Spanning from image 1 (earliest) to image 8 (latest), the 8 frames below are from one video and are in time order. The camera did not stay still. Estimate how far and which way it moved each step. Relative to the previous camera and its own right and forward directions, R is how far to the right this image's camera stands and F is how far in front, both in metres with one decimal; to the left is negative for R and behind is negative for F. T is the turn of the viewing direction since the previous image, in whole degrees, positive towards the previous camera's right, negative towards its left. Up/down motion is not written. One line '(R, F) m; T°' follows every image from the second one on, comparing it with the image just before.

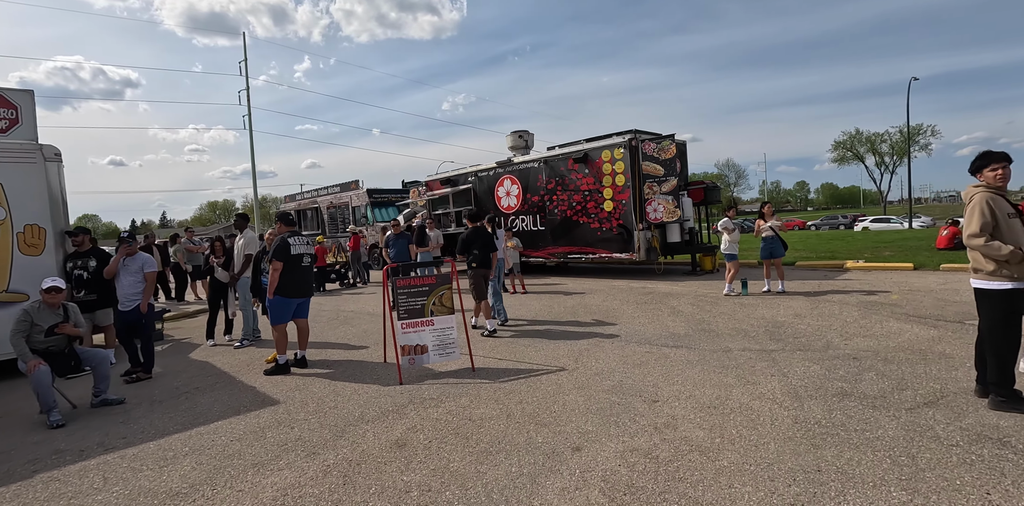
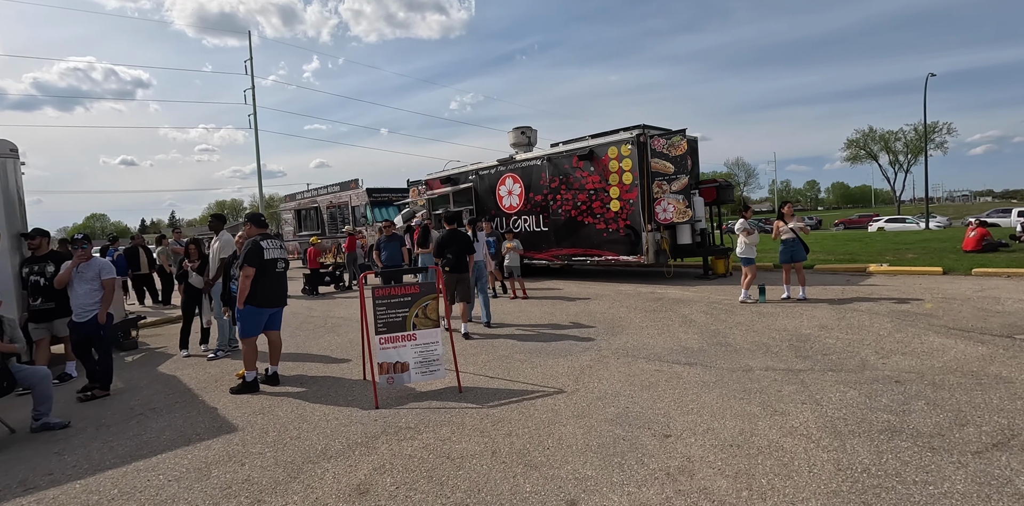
(+0.1, +0.6) m; -1°
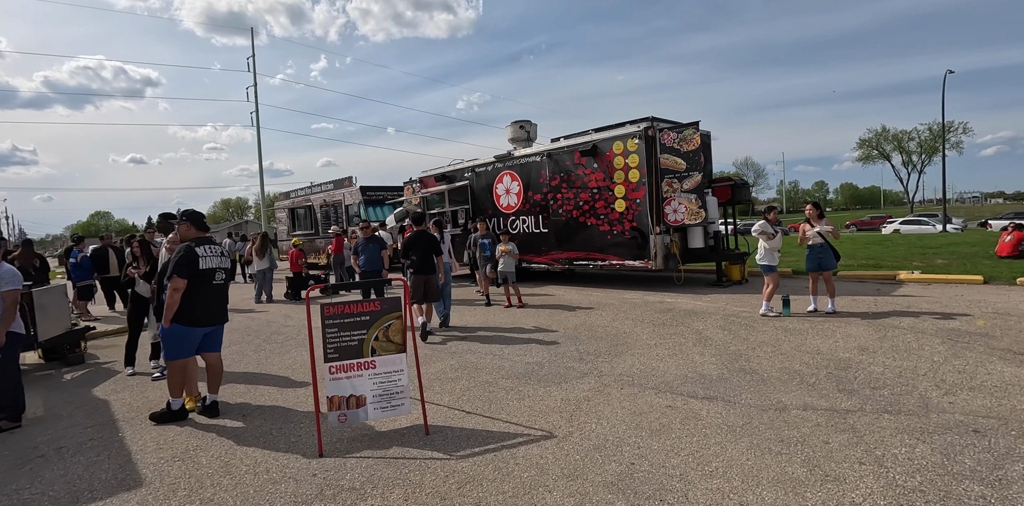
(+0.2, +0.9) m; -1°
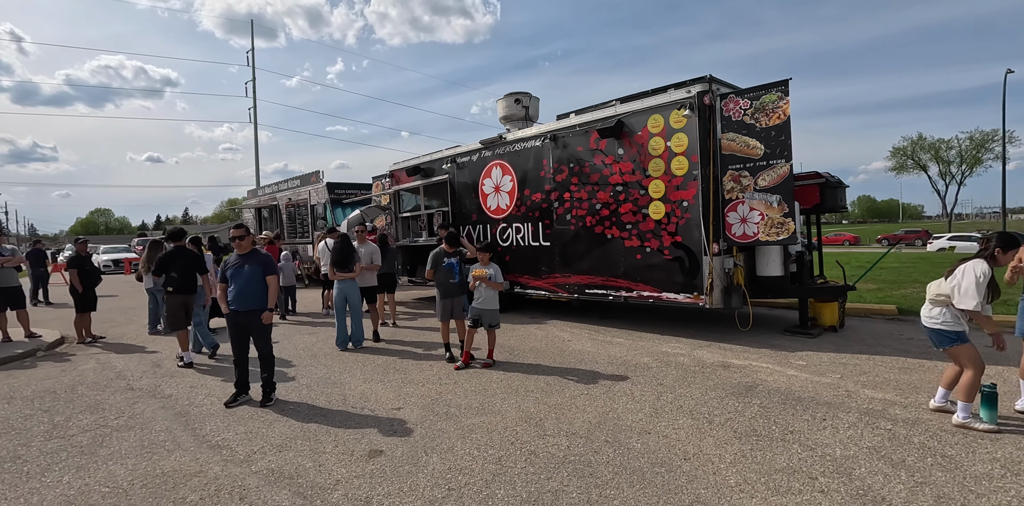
(+0.4, +3.2) m; -1°
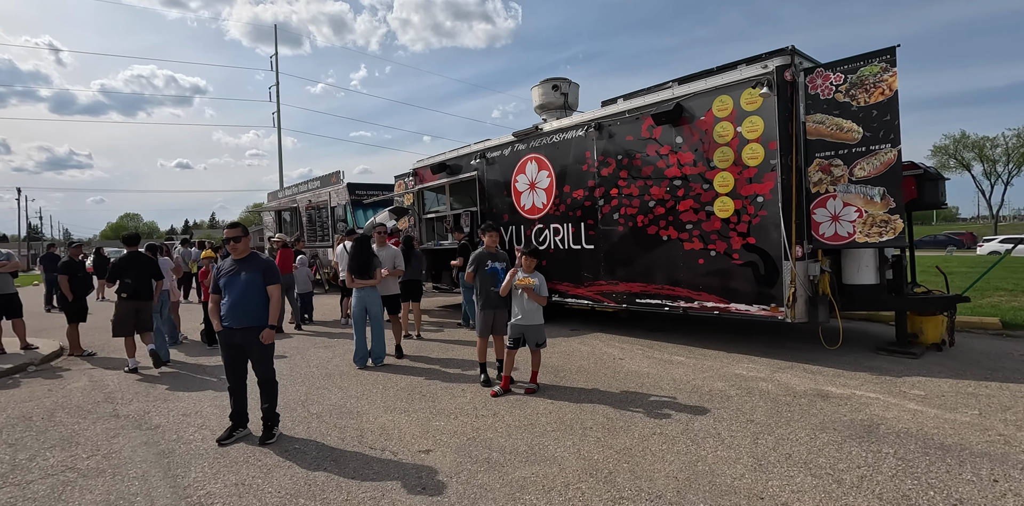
(-0.3, +0.9) m; -2°
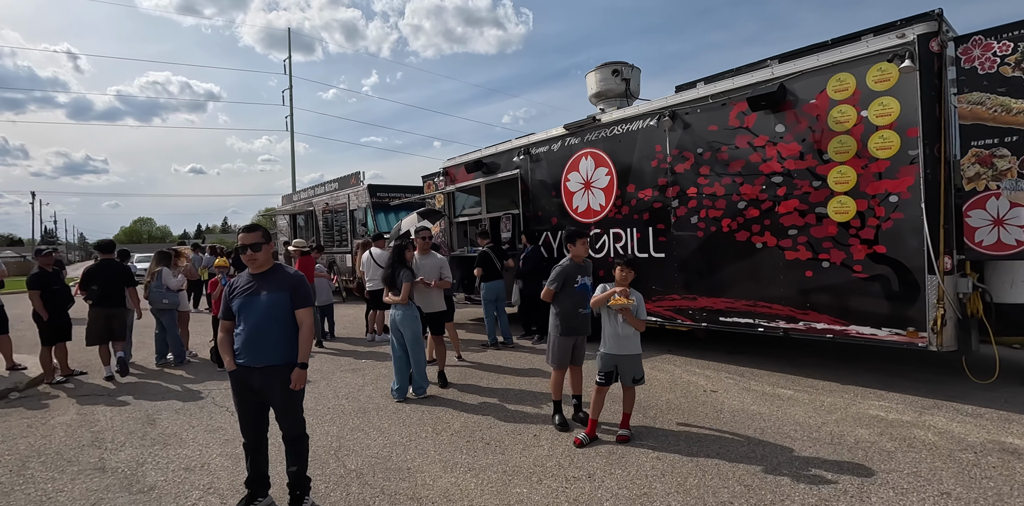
(-0.6, +1.0) m; -1°
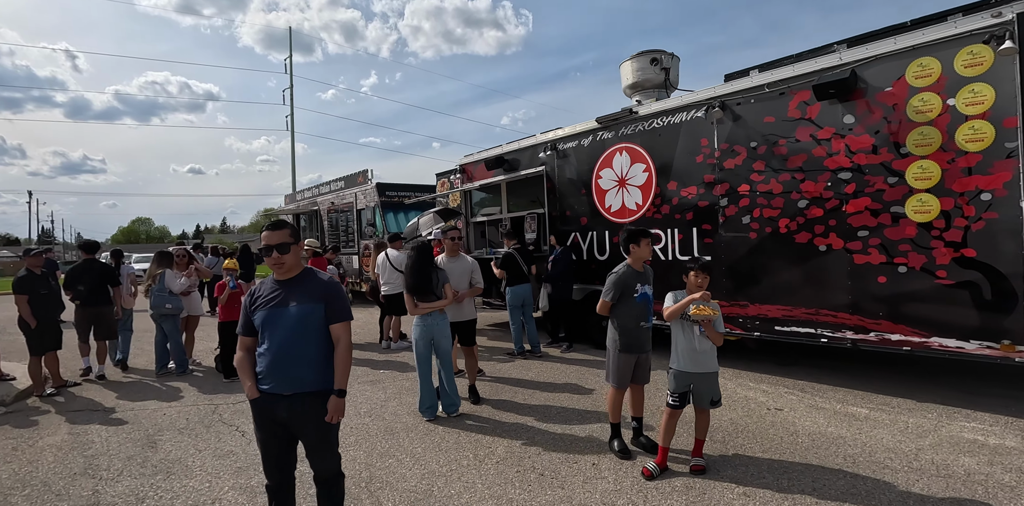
(-0.4, +0.5) m; 0°
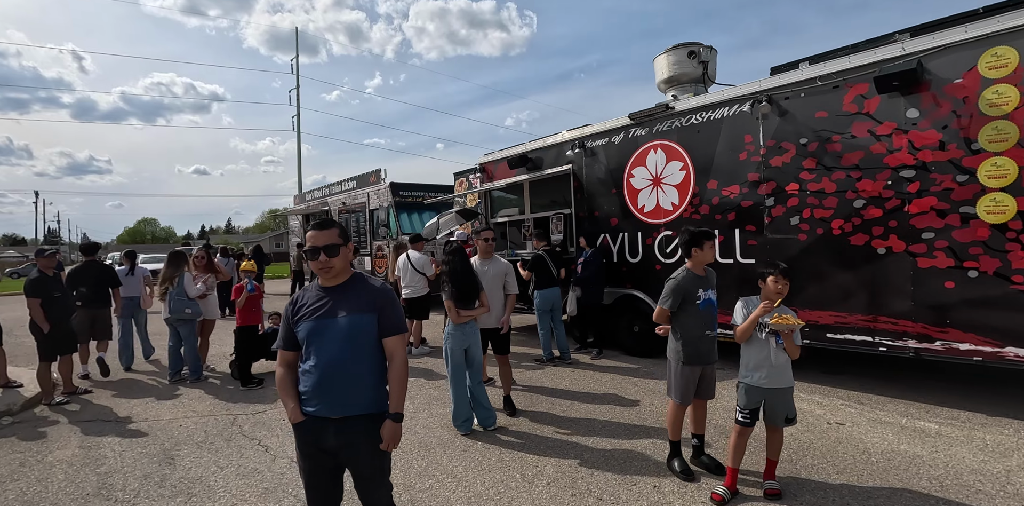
(-0.3, +0.3) m; 0°
